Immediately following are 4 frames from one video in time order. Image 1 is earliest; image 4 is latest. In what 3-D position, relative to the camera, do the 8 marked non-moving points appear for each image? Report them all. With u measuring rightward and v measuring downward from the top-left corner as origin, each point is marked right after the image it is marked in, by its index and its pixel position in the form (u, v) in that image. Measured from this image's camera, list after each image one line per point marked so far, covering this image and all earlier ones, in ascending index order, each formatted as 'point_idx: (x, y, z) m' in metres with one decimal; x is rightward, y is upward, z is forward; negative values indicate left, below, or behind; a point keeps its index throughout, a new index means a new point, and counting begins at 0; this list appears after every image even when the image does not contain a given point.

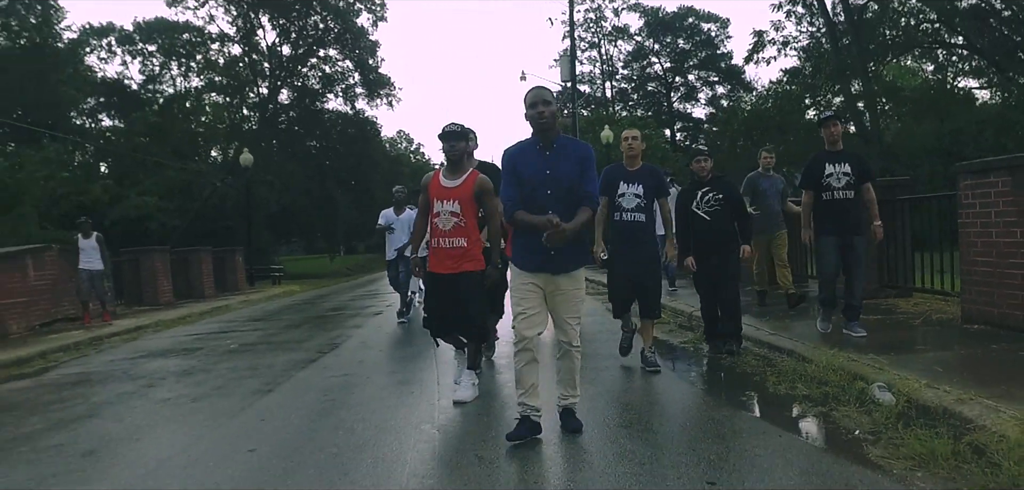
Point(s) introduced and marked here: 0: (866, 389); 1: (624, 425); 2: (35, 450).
0: (+2.1, -0.9, +5.0) m
1: (+0.6, -1.0, +4.6) m
2: (-2.6, -1.1, +4.6) m
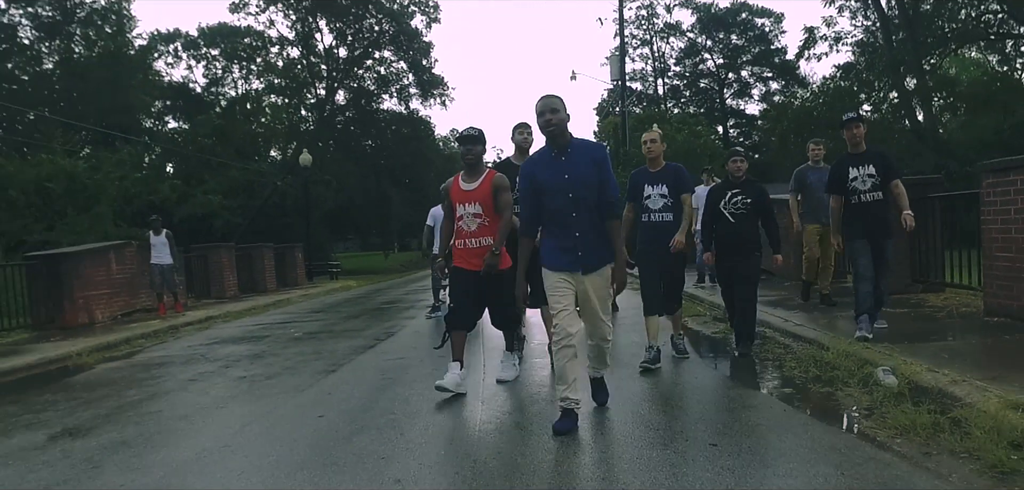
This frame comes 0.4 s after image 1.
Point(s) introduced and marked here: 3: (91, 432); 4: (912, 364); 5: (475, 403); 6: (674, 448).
0: (+2.3, -0.8, +5.4) m
1: (+0.8, -0.9, +5.1) m
2: (-2.4, -1.1, +5.4) m
3: (-2.5, -1.1, +5.0) m
4: (+2.6, -0.8, +5.4) m
5: (-0.2, -1.0, +5.1) m
6: (+0.8, -1.0, +4.0) m
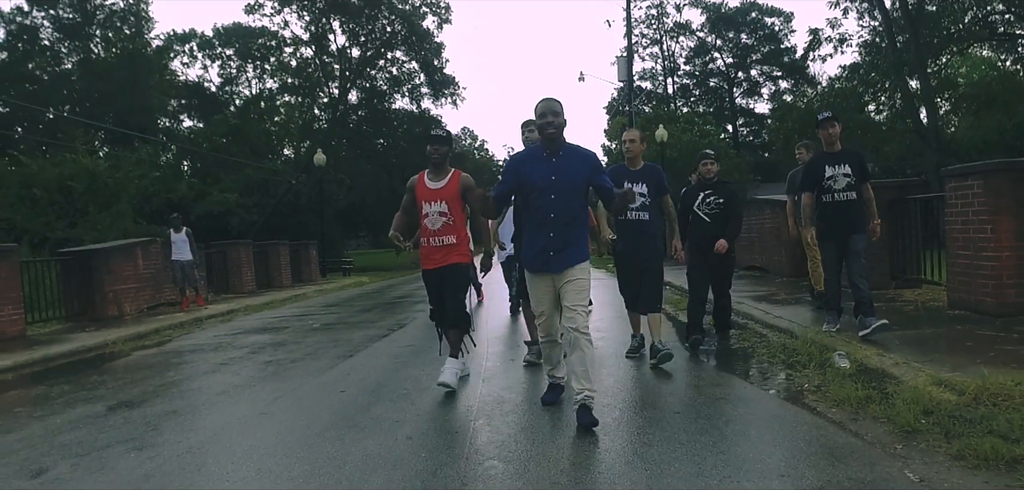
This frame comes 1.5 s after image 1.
0: (+2.3, -0.8, +6.1) m
1: (+0.8, -0.9, +5.8) m
2: (-2.4, -1.1, +6.1) m
3: (-2.5, -1.1, +5.8) m
4: (+2.5, -0.8, +6.1) m
5: (-0.3, -1.0, +5.9) m
6: (+0.7, -1.0, +4.7) m
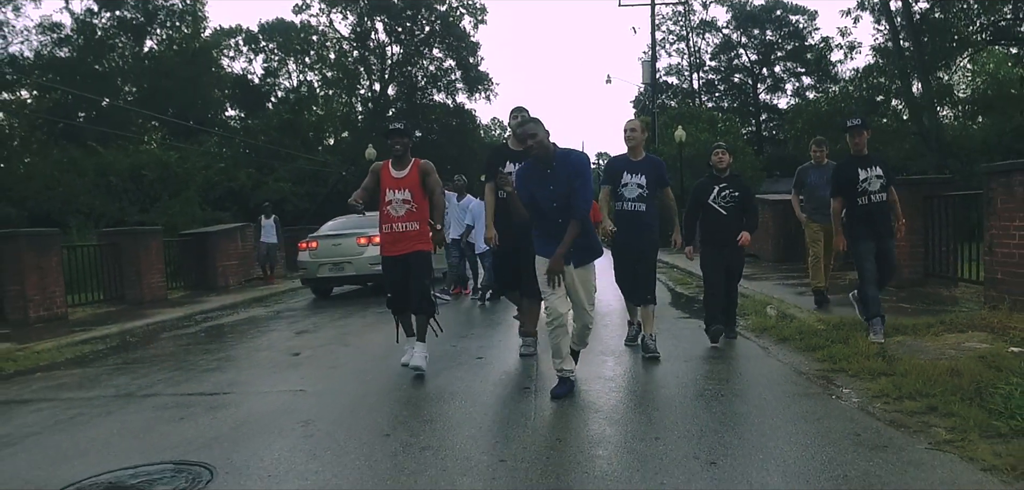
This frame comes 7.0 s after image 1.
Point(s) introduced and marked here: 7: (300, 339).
0: (+2.8, -0.7, +9.2) m
1: (+1.3, -0.8, +8.9) m
2: (-1.9, -0.9, +9.3) m
3: (-2.1, -0.9, +9.0) m
4: (+3.0, -0.7, +9.1) m
5: (+0.2, -0.8, +9.0) m
6: (+1.1, -0.9, +7.8) m
7: (-2.0, -0.9, +8.0) m
